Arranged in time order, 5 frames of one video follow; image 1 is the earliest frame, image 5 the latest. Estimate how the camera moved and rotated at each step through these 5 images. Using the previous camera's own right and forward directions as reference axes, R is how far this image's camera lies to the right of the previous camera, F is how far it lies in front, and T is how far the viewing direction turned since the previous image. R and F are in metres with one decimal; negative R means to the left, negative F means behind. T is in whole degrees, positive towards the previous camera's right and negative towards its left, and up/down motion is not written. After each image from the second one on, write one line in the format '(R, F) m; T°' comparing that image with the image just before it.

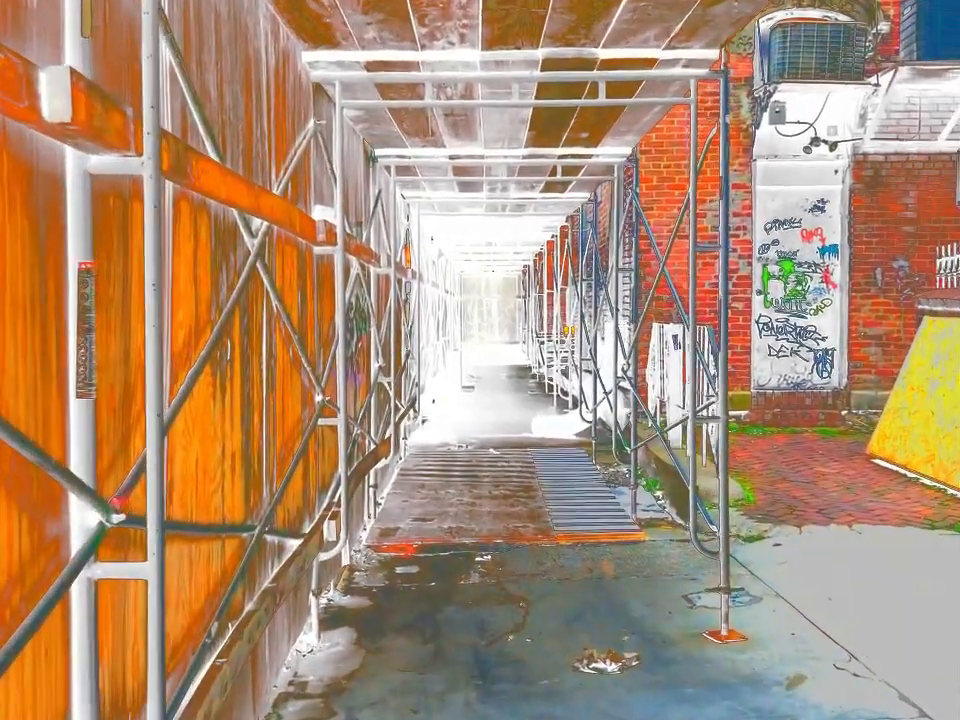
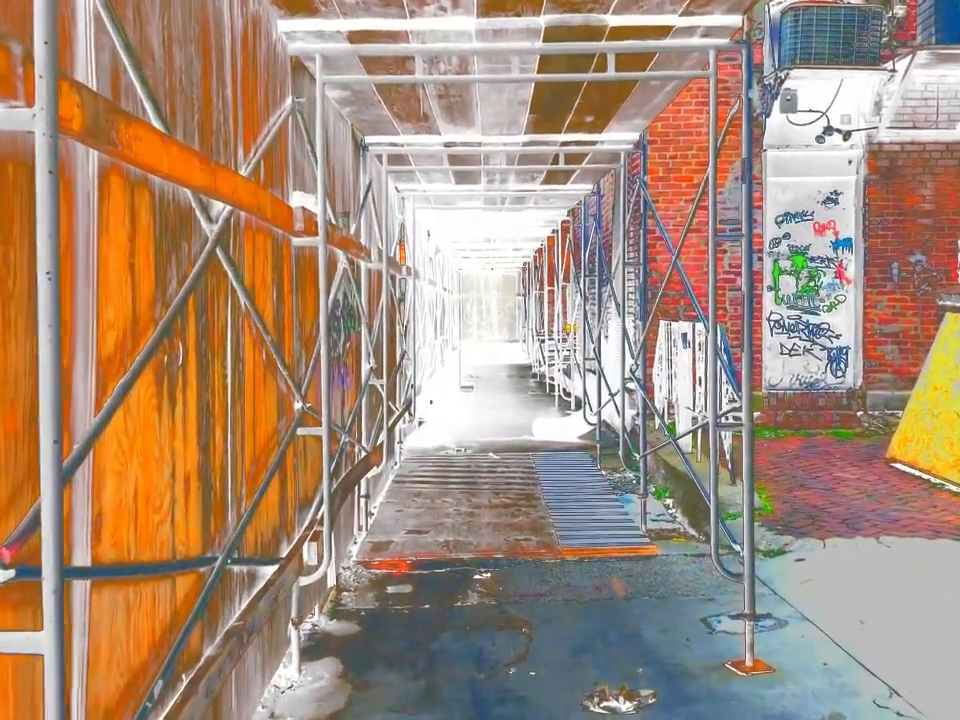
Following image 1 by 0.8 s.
(0.0, +0.4) m; 0°
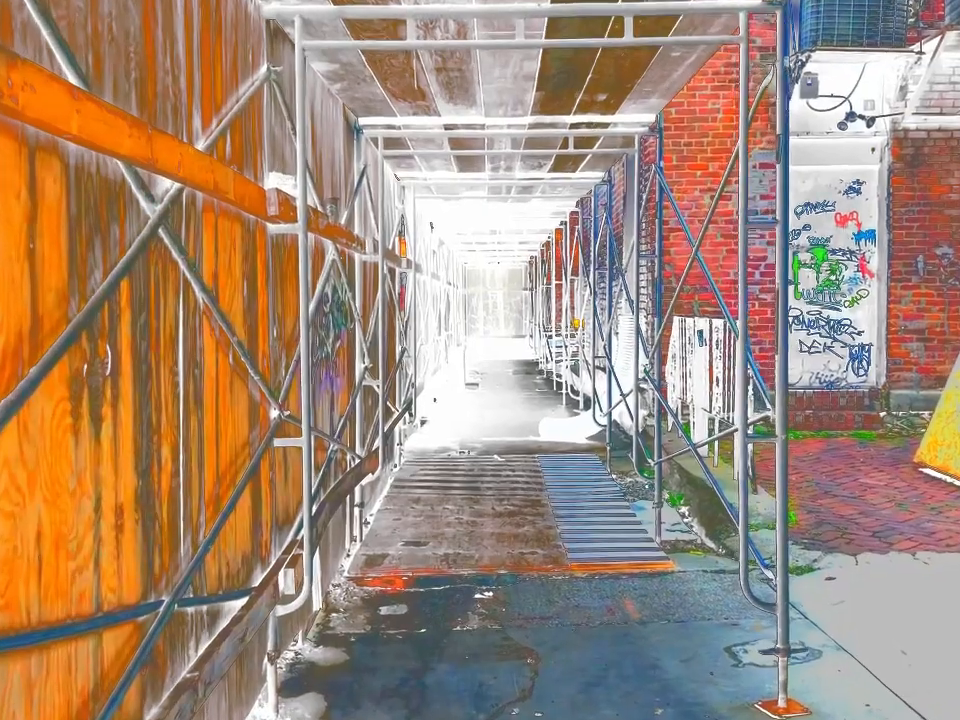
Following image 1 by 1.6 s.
(0.0, +0.4) m; 0°
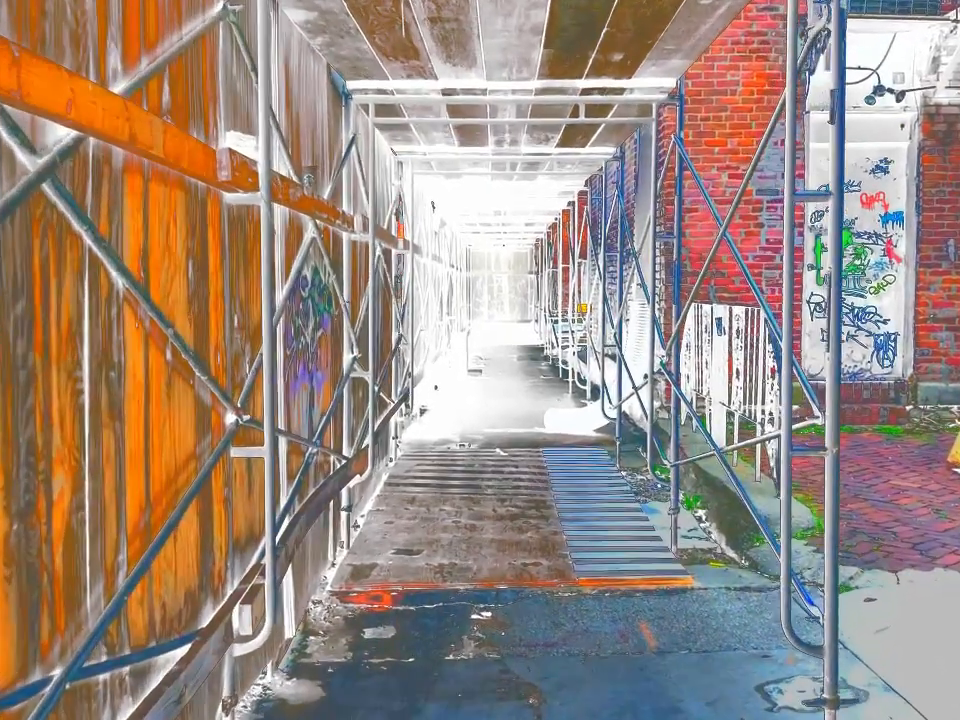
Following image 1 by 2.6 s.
(0.0, +0.5) m; 0°
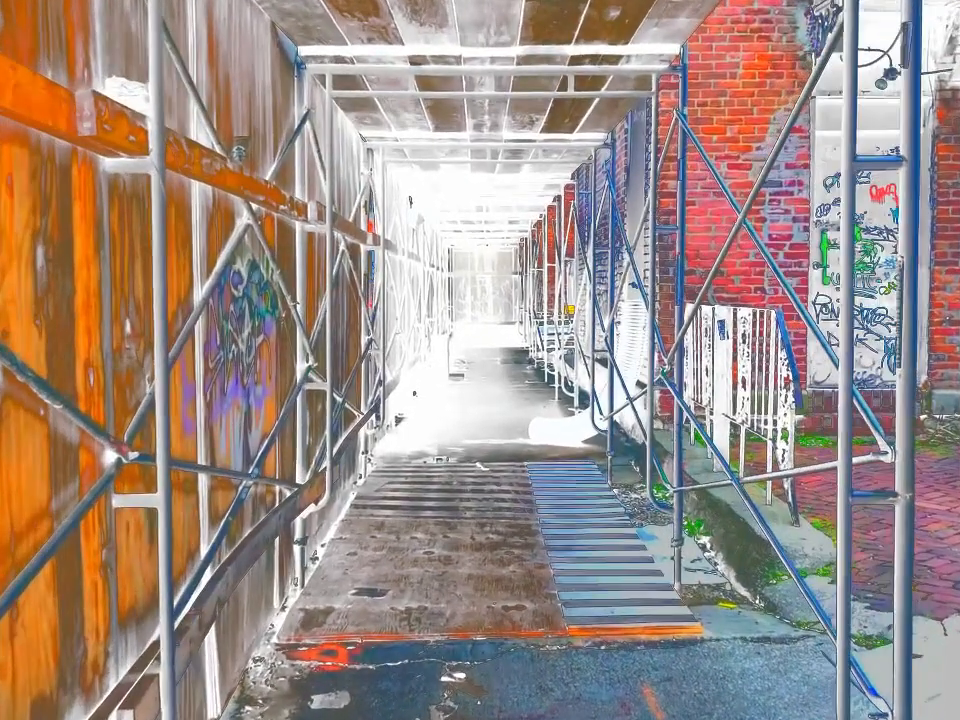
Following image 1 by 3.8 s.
(0.0, +0.7) m; +1°
